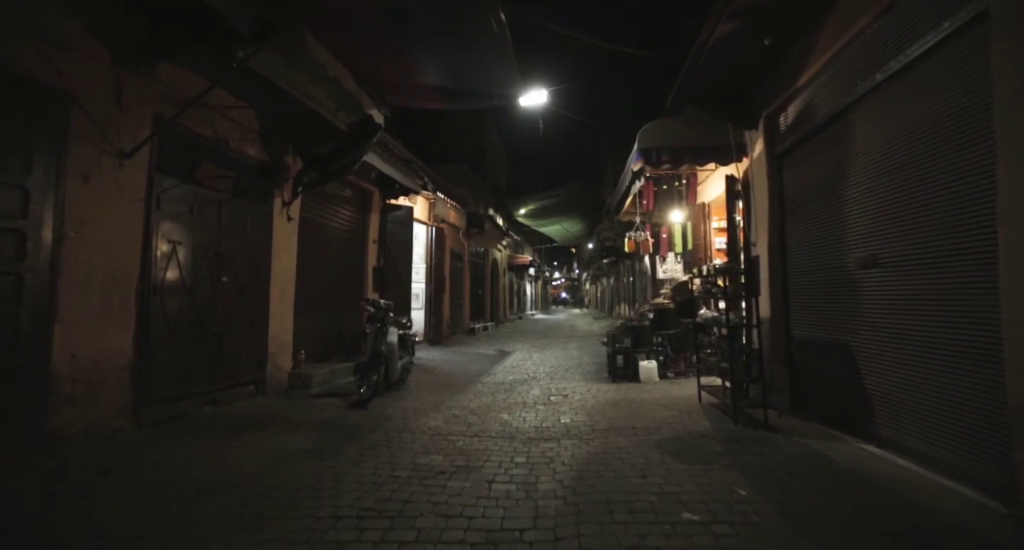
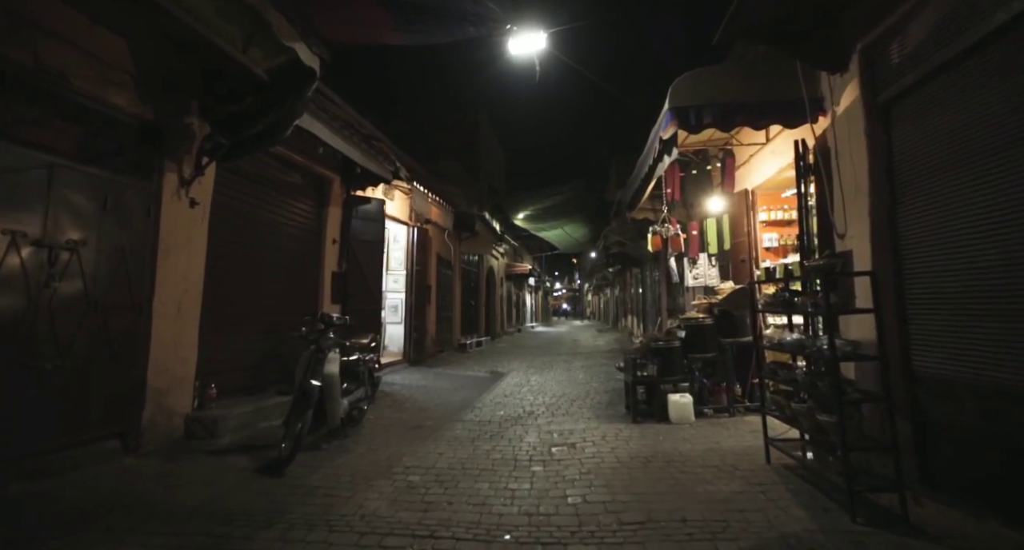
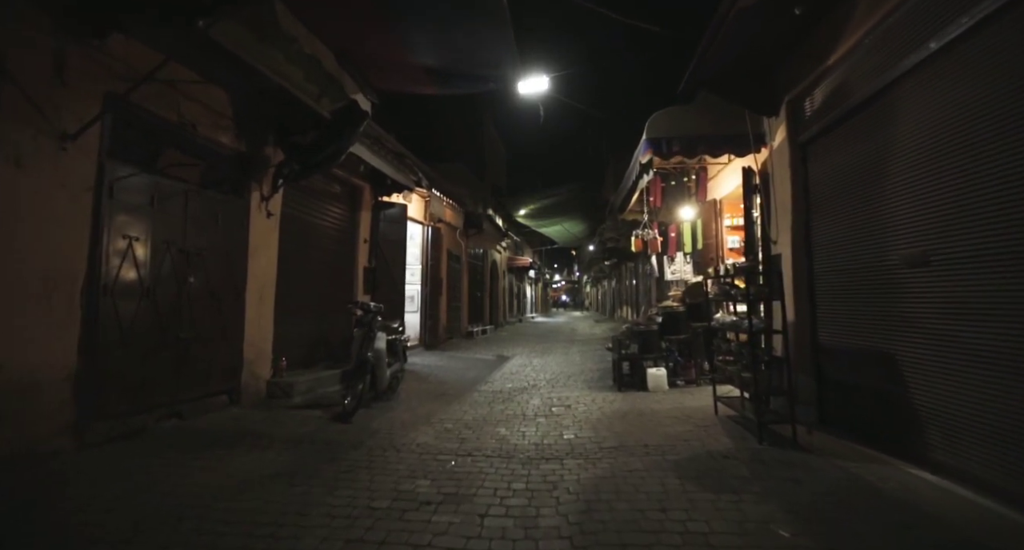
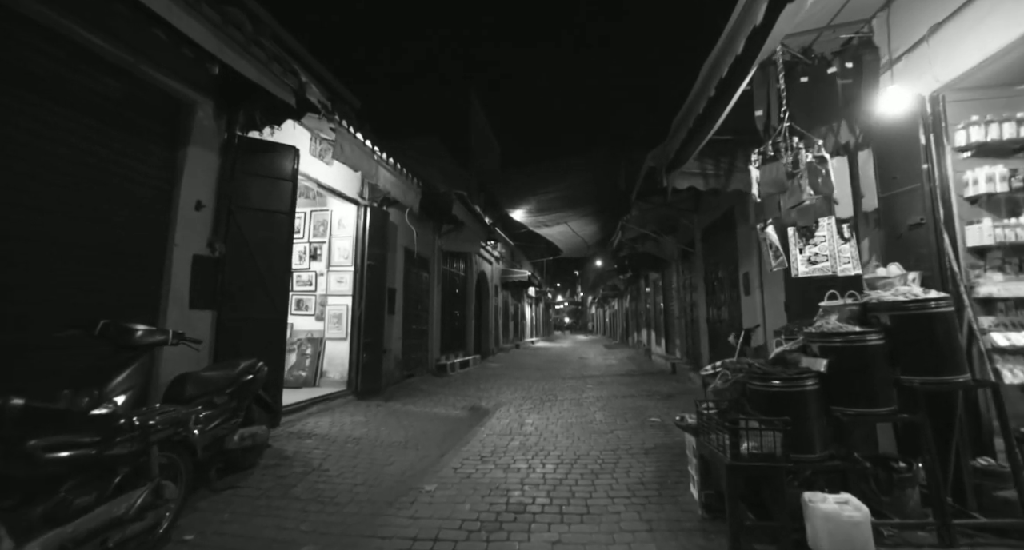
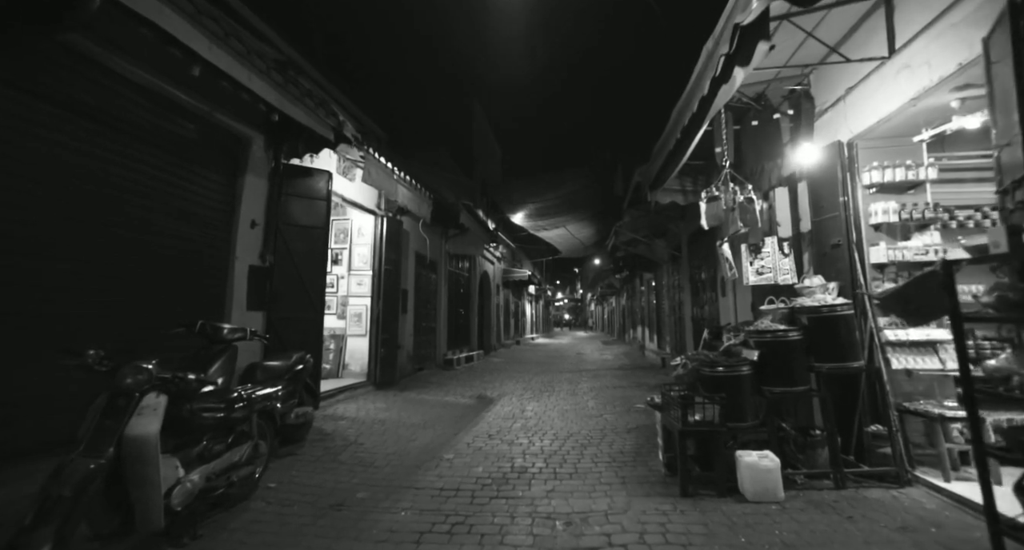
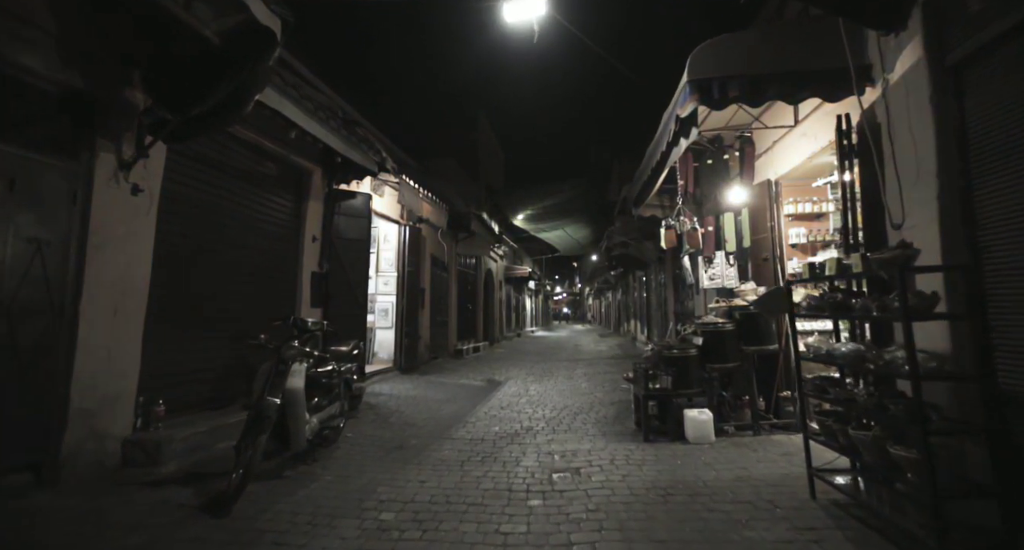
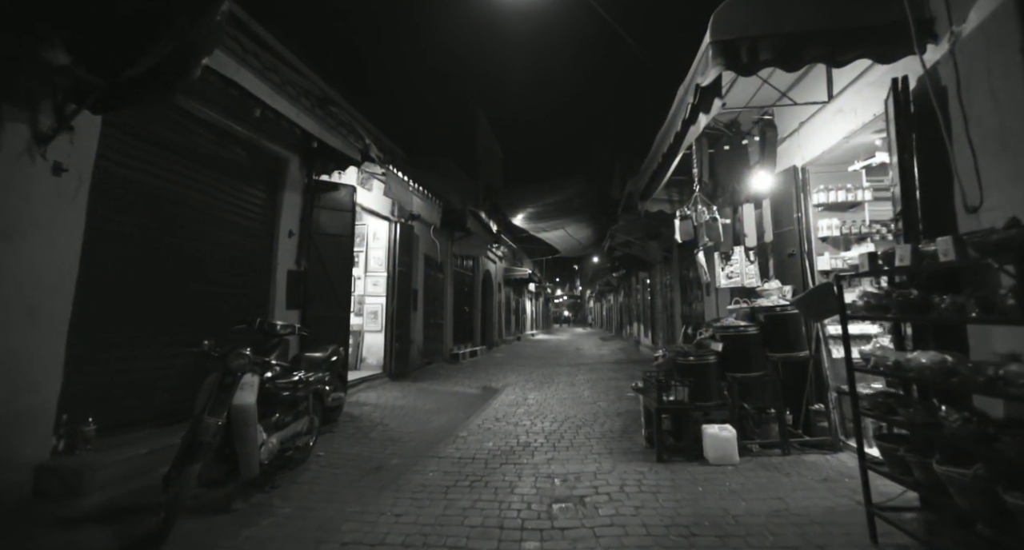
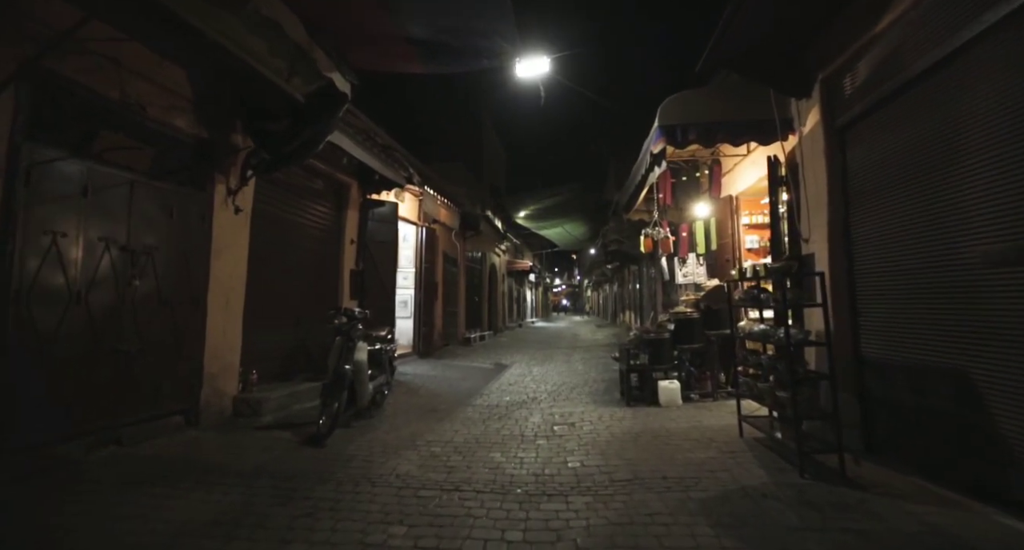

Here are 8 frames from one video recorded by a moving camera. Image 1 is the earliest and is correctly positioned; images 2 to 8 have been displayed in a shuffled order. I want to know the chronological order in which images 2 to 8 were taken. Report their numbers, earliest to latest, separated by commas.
3, 8, 2, 6, 7, 5, 4
